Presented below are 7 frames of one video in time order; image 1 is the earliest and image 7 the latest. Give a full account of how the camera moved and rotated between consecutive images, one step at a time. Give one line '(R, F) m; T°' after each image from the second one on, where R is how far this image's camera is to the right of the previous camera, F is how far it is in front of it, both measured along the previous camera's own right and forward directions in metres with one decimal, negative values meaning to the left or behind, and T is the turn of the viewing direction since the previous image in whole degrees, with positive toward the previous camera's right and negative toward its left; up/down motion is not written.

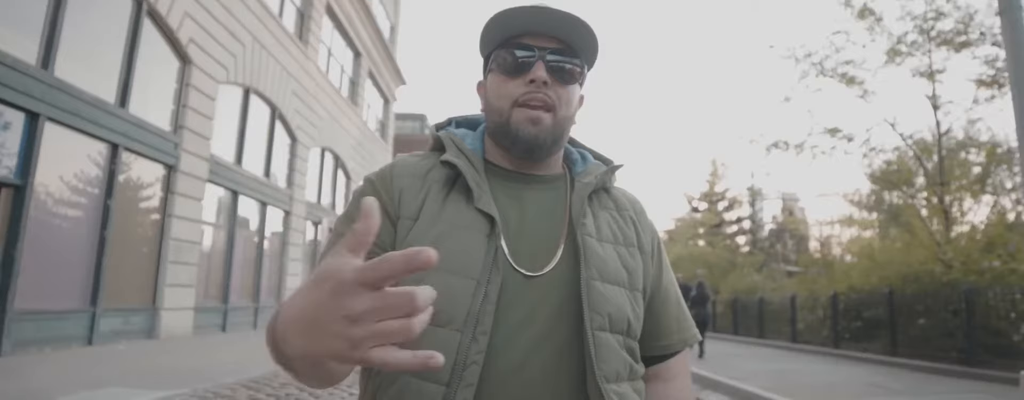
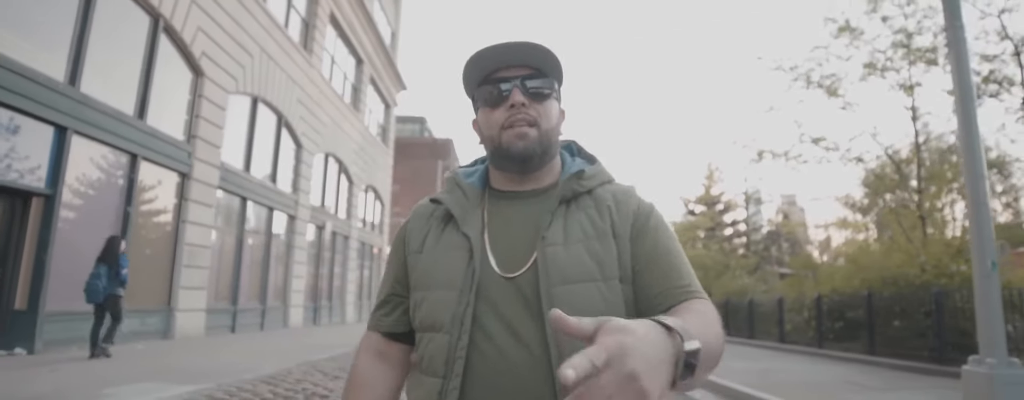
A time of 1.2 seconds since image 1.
(0.0, -0.6) m; 0°
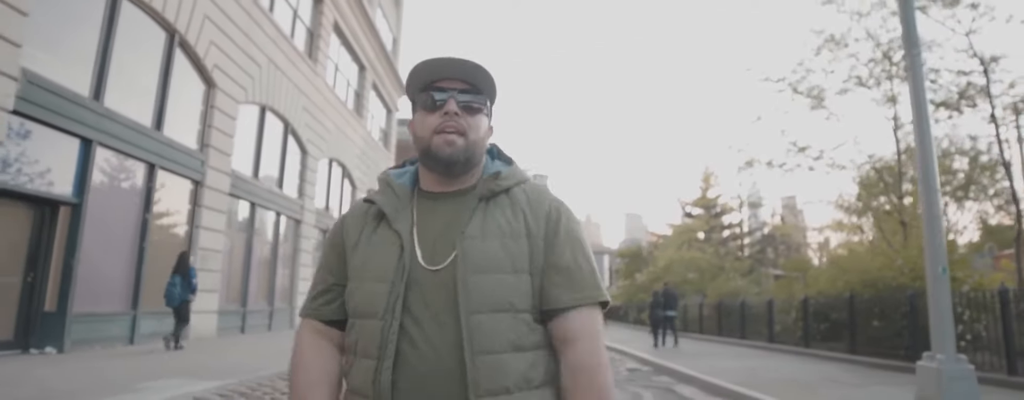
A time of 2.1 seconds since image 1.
(0.0, -0.6) m; 0°
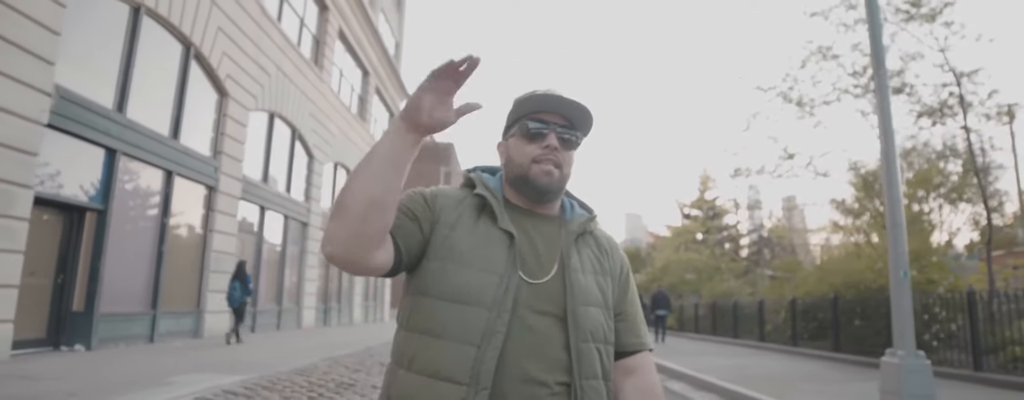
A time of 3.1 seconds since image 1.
(0.0, -0.6) m; 0°
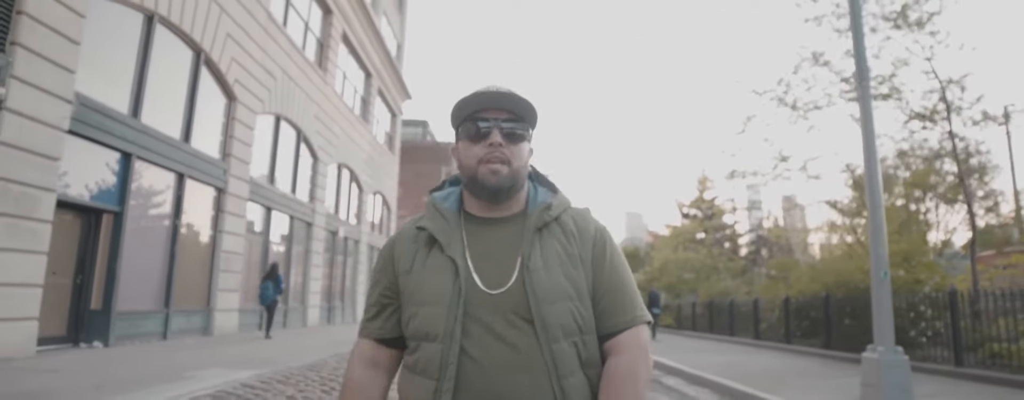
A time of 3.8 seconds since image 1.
(0.0, -0.4) m; 0°
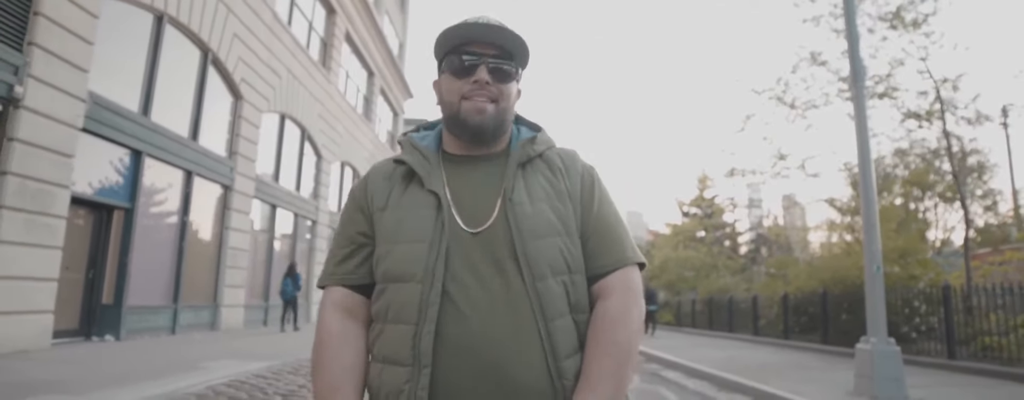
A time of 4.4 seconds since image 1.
(0.0, -0.2) m; 0°
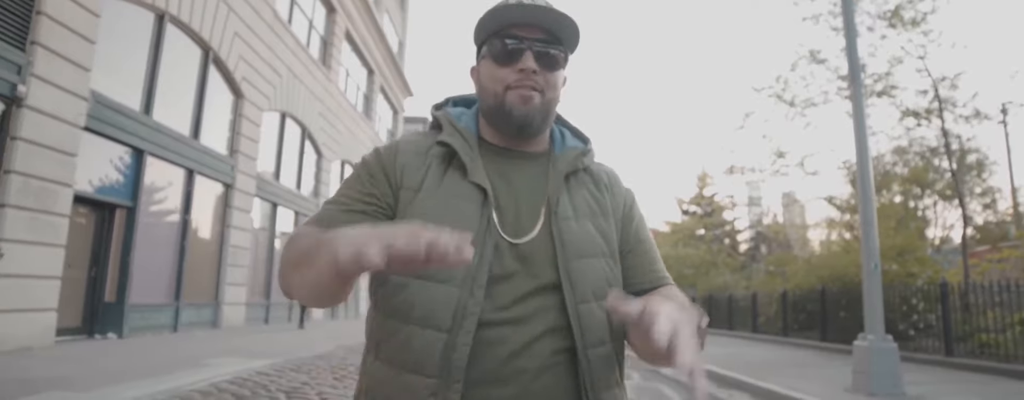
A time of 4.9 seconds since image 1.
(0.0, -0.1) m; 0°
